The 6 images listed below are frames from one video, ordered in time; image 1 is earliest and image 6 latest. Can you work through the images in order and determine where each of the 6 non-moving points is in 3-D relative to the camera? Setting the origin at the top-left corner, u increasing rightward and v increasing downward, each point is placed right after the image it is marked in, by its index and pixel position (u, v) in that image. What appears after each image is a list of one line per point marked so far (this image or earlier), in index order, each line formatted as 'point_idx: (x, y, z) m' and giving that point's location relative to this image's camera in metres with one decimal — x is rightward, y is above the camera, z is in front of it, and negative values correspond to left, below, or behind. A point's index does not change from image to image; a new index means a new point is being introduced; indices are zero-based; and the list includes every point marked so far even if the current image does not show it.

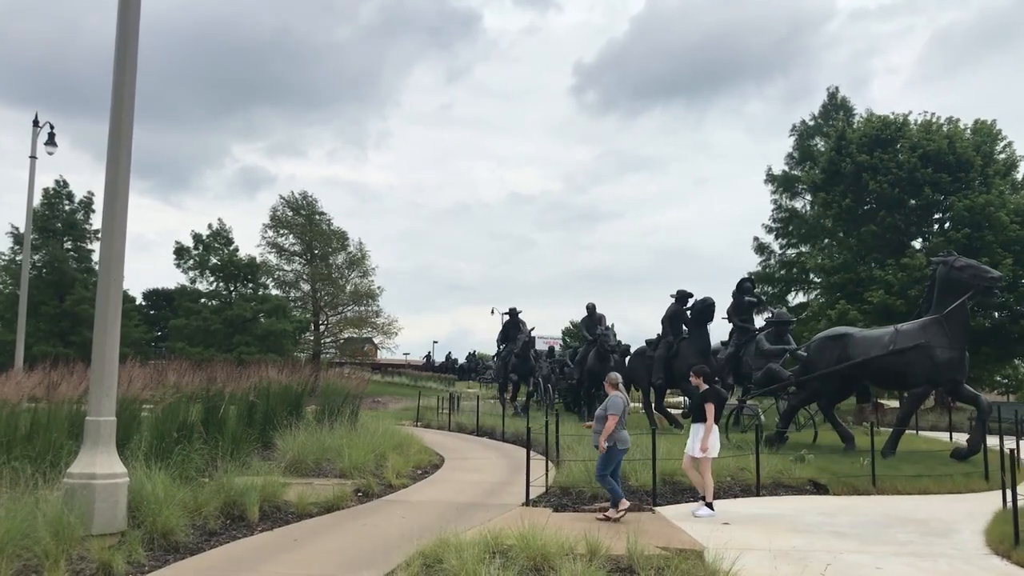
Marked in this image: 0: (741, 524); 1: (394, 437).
0: (+2.7, -2.8, +9.6) m
1: (-2.3, -2.9, +15.5) m
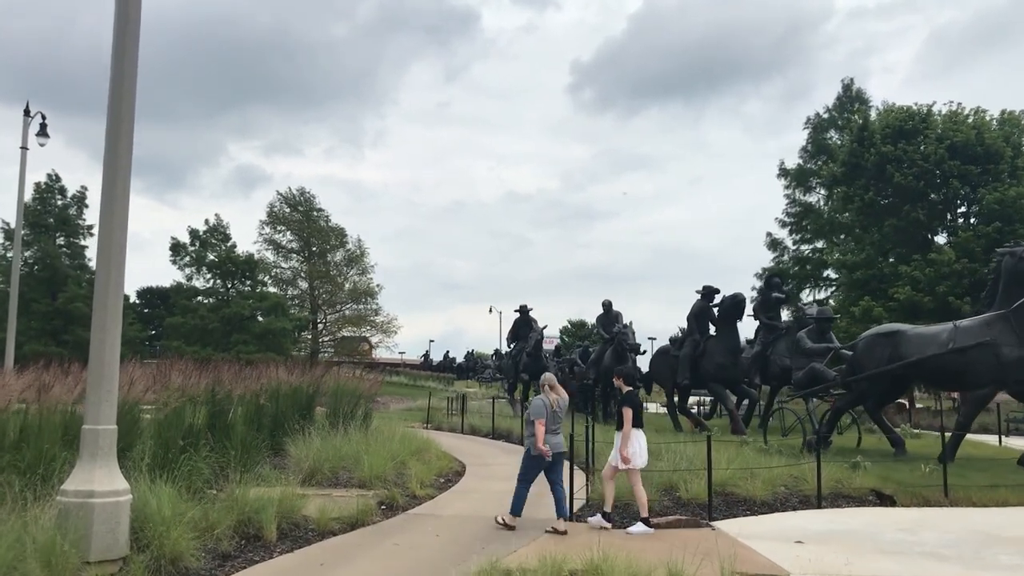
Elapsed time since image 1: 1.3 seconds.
0: (+3.3, -2.7, +8.6) m
1: (-1.8, -2.8, +14.5) m
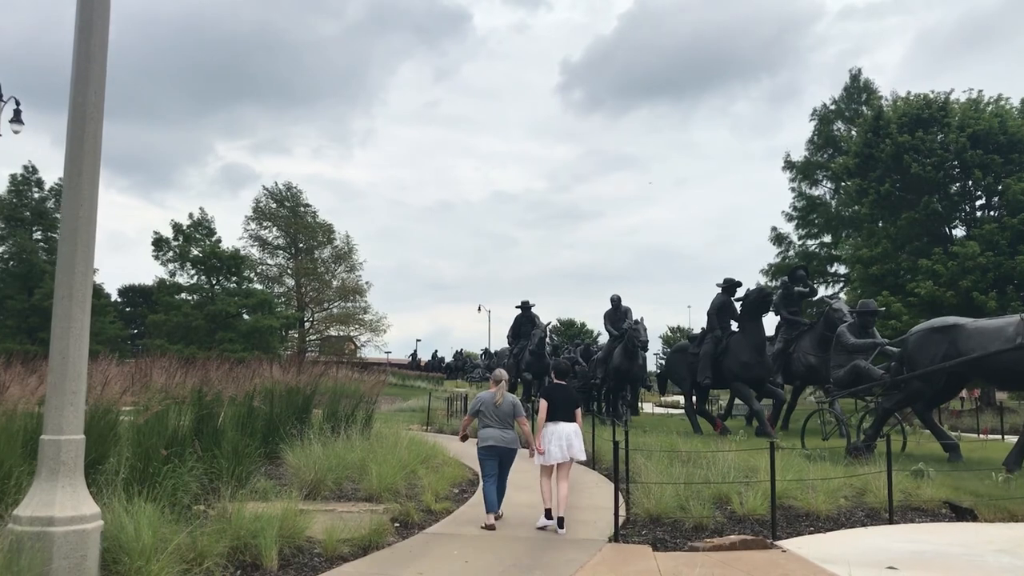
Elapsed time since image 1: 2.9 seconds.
0: (+3.7, -2.6, +7.4) m
1: (-1.5, -2.6, +13.2) m
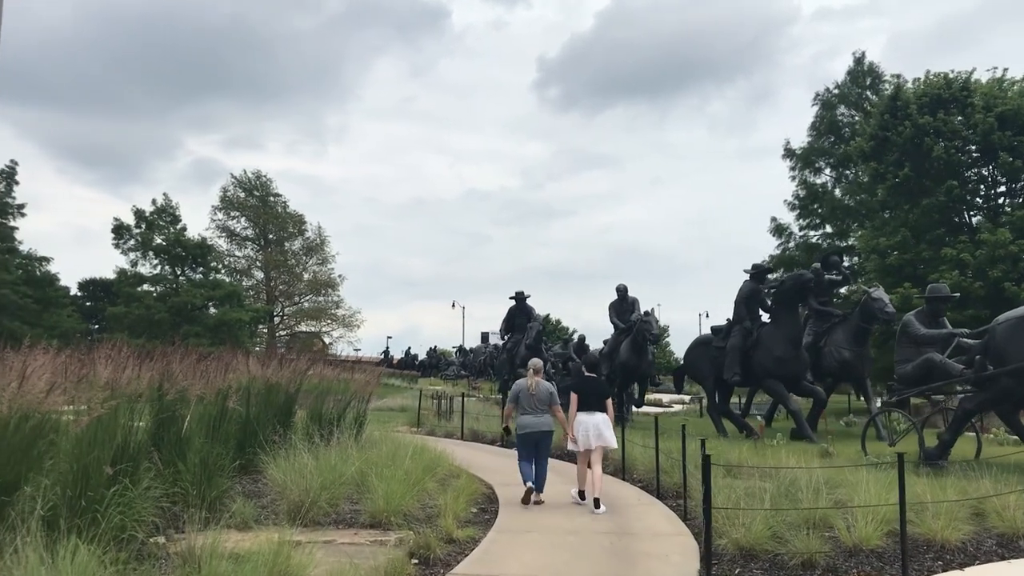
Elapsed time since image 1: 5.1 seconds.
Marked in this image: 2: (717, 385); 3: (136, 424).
0: (+4.2, -2.3, +5.5) m
1: (-1.2, -2.3, +11.1) m
2: (+4.5, -2.1, +17.7) m
3: (-3.6, -1.3, +7.8) m
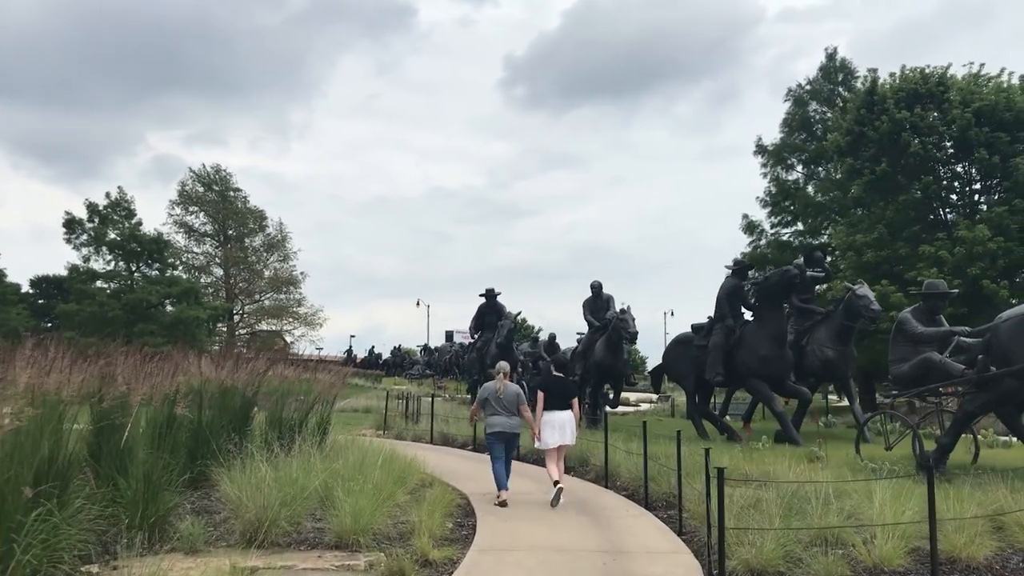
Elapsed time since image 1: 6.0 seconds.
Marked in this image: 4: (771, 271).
0: (+4.1, -2.3, +4.9) m
1: (-1.5, -2.2, +10.2) m
2: (+3.9, -2.0, +17.1) m
3: (-3.8, -1.2, +6.8) m
4: (+4.9, +0.3, +15.4) m
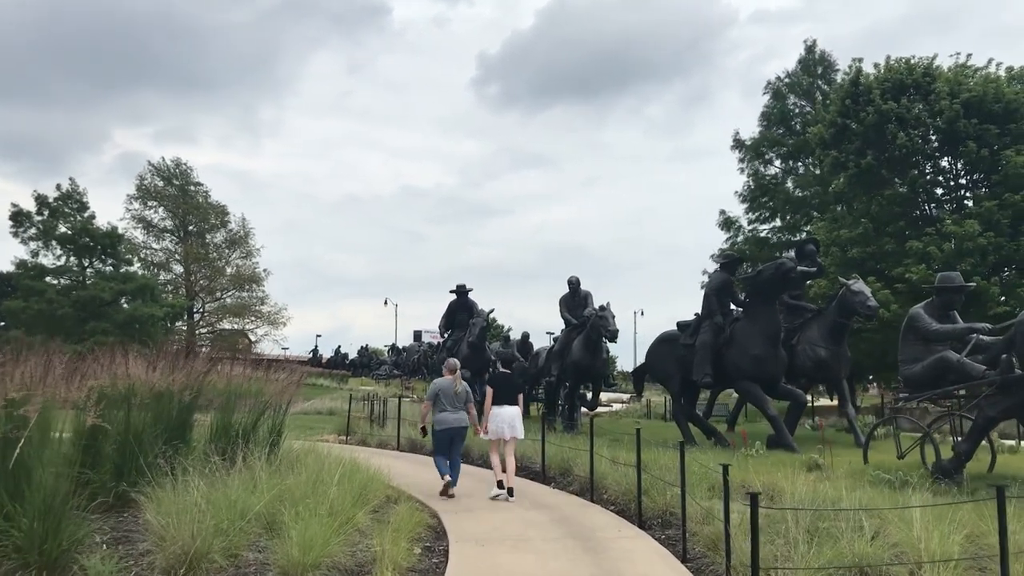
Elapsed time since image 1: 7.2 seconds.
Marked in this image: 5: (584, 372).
0: (+4.1, -2.2, +3.9) m
1: (-1.7, -2.1, +9.0) m
2: (+3.4, -1.9, +16.0) m
3: (-3.9, -1.1, +5.5) m
4: (+4.5, +0.4, +14.3) m
5: (+1.7, -2.0, +18.9) m
